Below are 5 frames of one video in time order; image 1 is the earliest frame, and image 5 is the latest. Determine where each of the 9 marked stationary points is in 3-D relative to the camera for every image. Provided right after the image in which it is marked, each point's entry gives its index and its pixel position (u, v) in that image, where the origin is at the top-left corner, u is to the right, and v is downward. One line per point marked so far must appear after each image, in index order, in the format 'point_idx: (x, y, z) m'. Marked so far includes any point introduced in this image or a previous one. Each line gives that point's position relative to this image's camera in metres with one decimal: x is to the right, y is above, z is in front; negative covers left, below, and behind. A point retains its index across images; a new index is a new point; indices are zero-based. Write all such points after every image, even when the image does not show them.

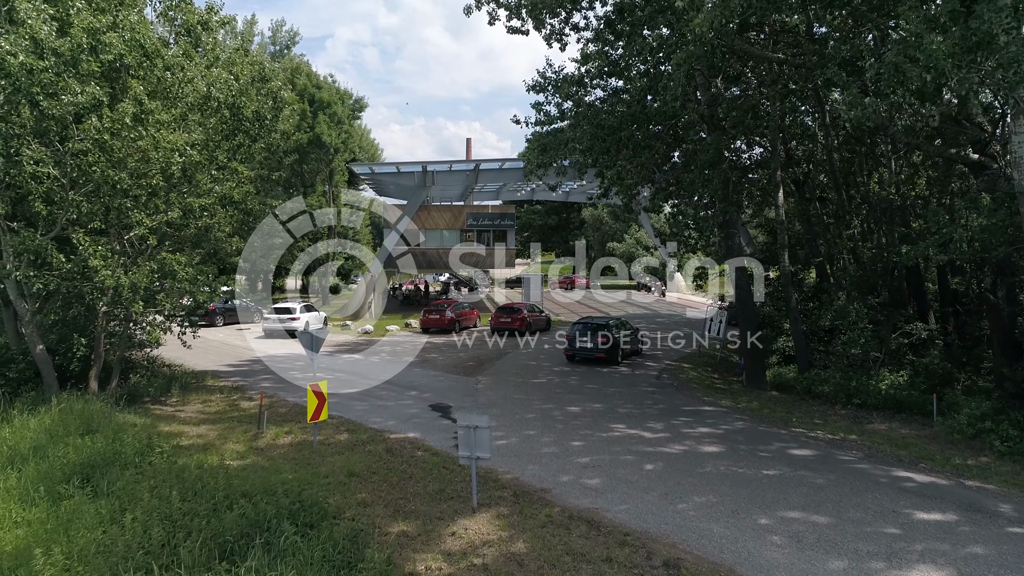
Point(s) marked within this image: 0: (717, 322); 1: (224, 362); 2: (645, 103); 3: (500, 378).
0: (+6.4, -1.1, +18.3) m
1: (-8.2, -2.1, +16.6) m
2: (+3.2, +4.4, +14.0) m
3: (-0.3, -2.2, +14.5) m
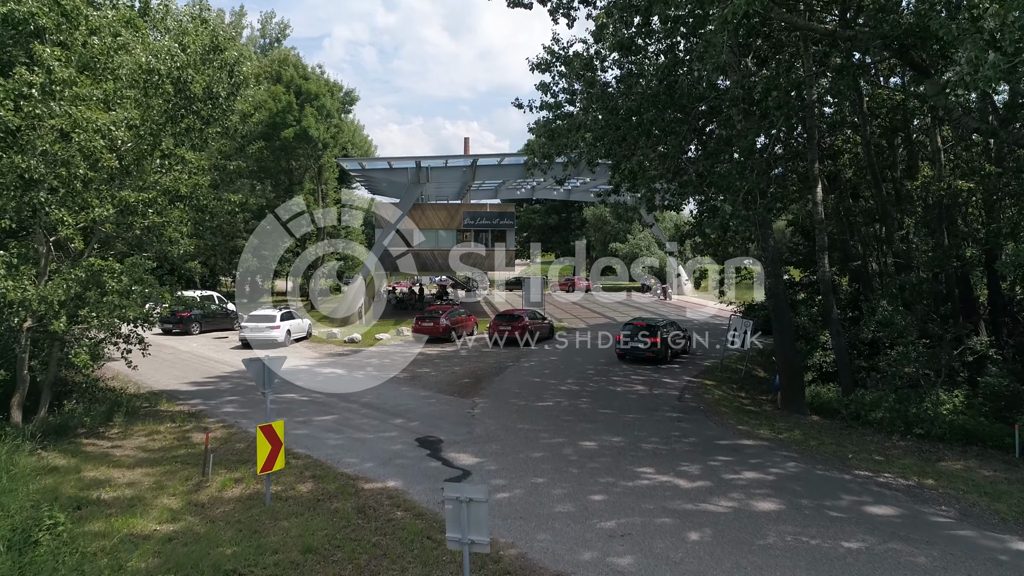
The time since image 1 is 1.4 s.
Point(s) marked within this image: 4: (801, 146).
0: (+6.4, -1.3, +16.5) m
1: (-8.1, -2.3, +14.7) m
2: (+3.3, +4.2, +12.2) m
3: (-0.3, -2.4, +12.6) m
4: (+6.7, +3.3, +13.6) m
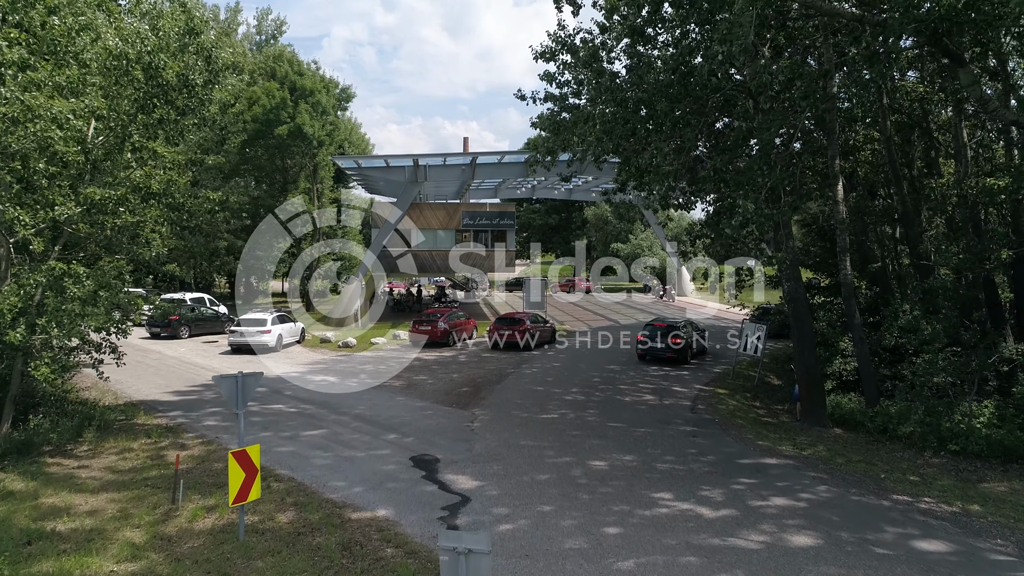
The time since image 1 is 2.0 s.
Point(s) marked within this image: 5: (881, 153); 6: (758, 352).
0: (+6.4, -1.4, +15.7) m
1: (-8.1, -2.4, +13.9) m
2: (+3.3, +4.2, +11.4) m
3: (-0.2, -2.5, +11.8) m
4: (+6.7, +3.2, +12.8) m
5: (+8.4, +3.1, +13.4) m
6: (+6.5, -1.7, +15.5) m
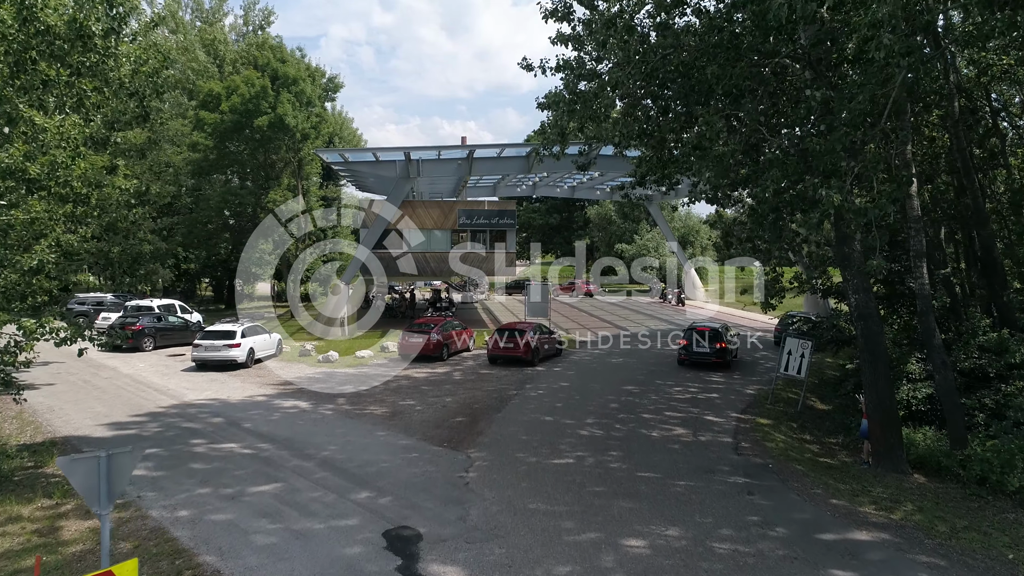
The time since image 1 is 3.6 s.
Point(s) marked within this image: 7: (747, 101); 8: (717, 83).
0: (+6.5, -1.6, +13.4) m
1: (-8.0, -2.6, +11.6) m
2: (+3.4, +3.9, +9.1) m
3: (-0.2, -2.7, +9.6) m
4: (+6.8, +3.0, +10.6) m
5: (+8.5, +2.8, +11.2) m
6: (+6.6, -1.9, +13.3) m
7: (+3.5, +2.8, +8.7) m
8: (+3.1, +3.1, +9.0) m
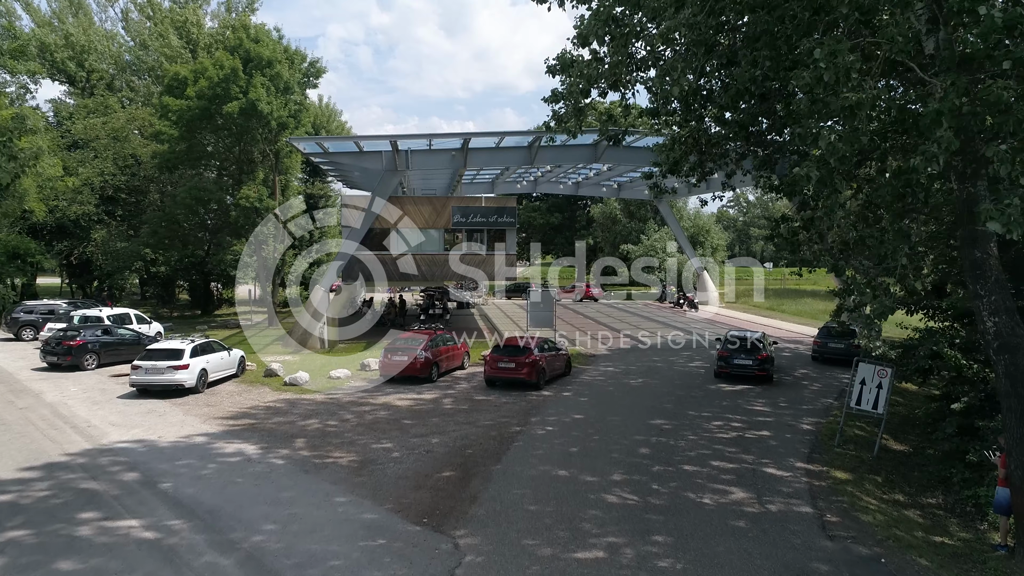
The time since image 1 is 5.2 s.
0: (+6.5, -1.8, +10.7) m
1: (-8.0, -2.9, +8.8) m
2: (+3.4, +3.7, +6.4) m
3: (-0.1, -3.0, +6.8) m
4: (+6.9, +2.7, +7.9) m
5: (+8.5, +2.6, +8.5) m
6: (+6.6, -2.2, +10.6) m
7: (+3.6, +2.5, +5.9) m
8: (+3.2, +2.9, +6.3) m
